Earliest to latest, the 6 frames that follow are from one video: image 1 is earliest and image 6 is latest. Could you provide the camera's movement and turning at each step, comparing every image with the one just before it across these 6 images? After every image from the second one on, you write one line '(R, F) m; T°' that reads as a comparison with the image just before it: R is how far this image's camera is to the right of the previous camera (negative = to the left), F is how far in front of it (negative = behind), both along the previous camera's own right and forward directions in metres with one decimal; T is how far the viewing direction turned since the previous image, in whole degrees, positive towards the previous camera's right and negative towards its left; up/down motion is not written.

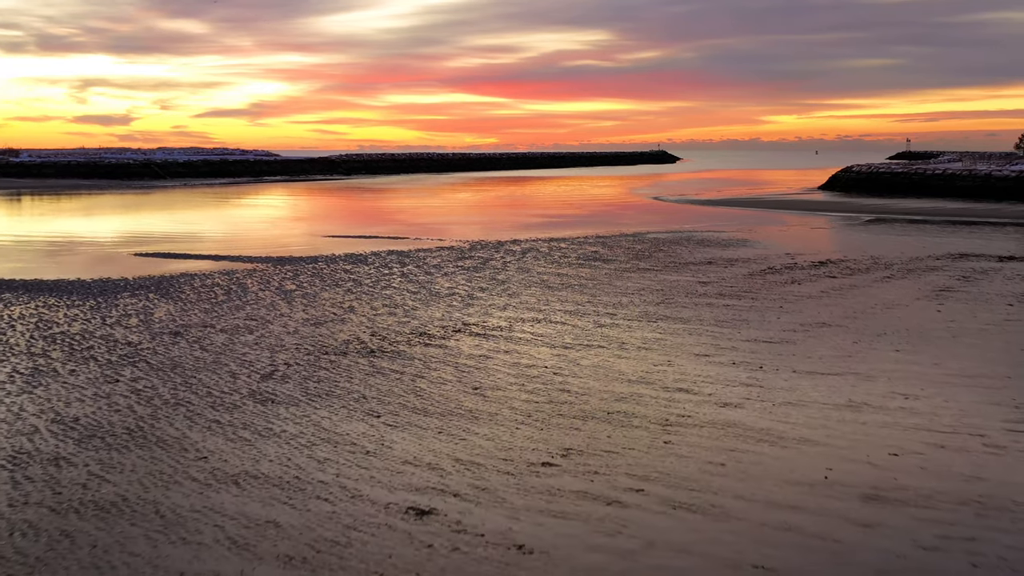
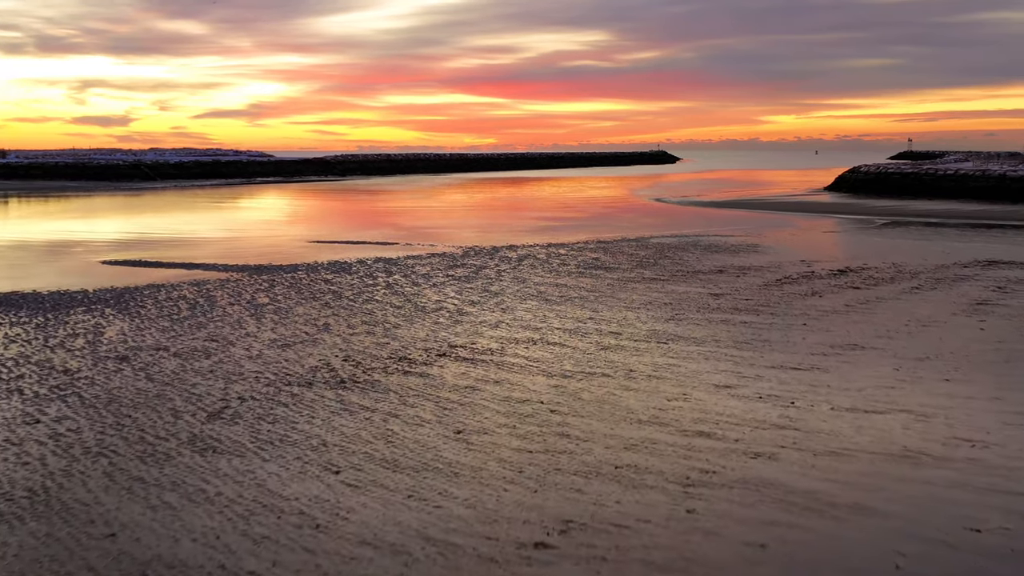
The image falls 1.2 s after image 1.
(+0.1, +1.1) m; 0°
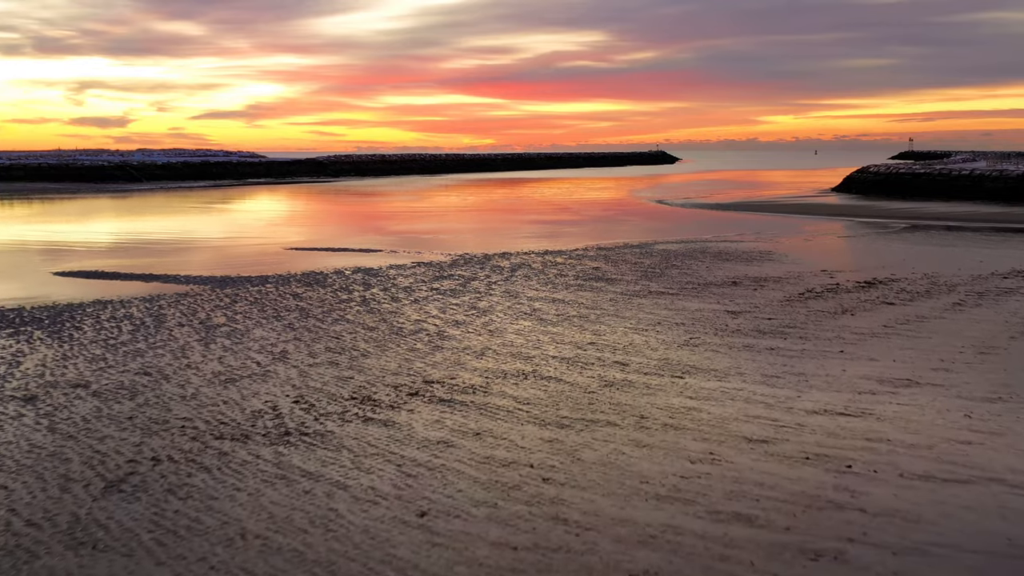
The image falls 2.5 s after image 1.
(+0.1, +1.4) m; 0°
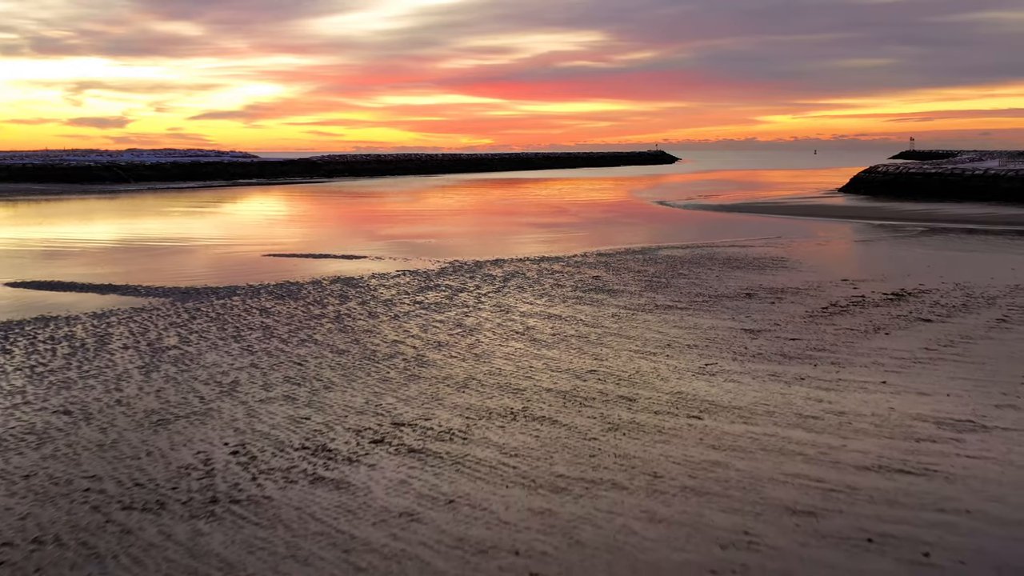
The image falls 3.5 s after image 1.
(+0.1, +1.2) m; 0°
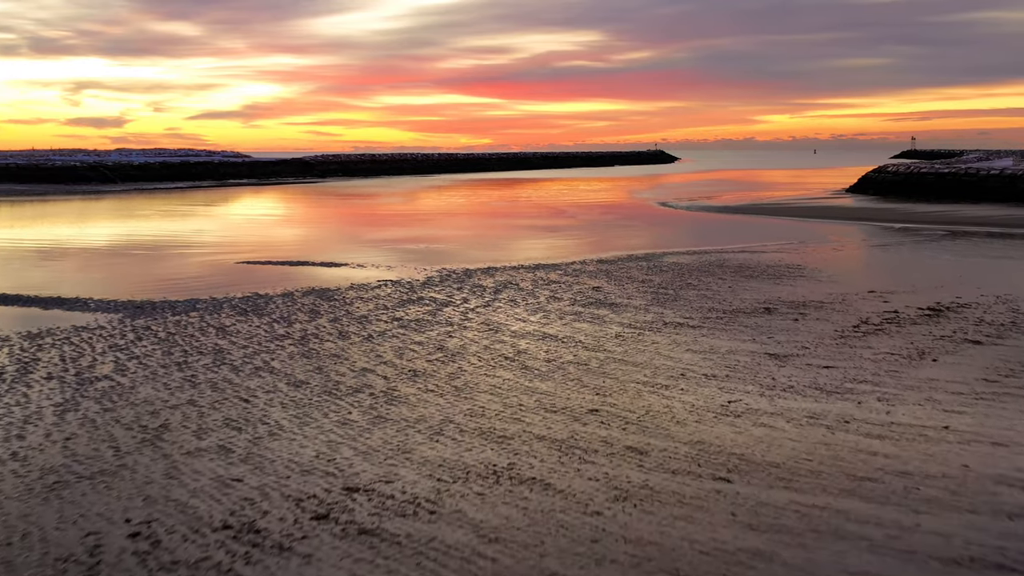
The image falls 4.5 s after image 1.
(+0.1, +1.2) m; 0°
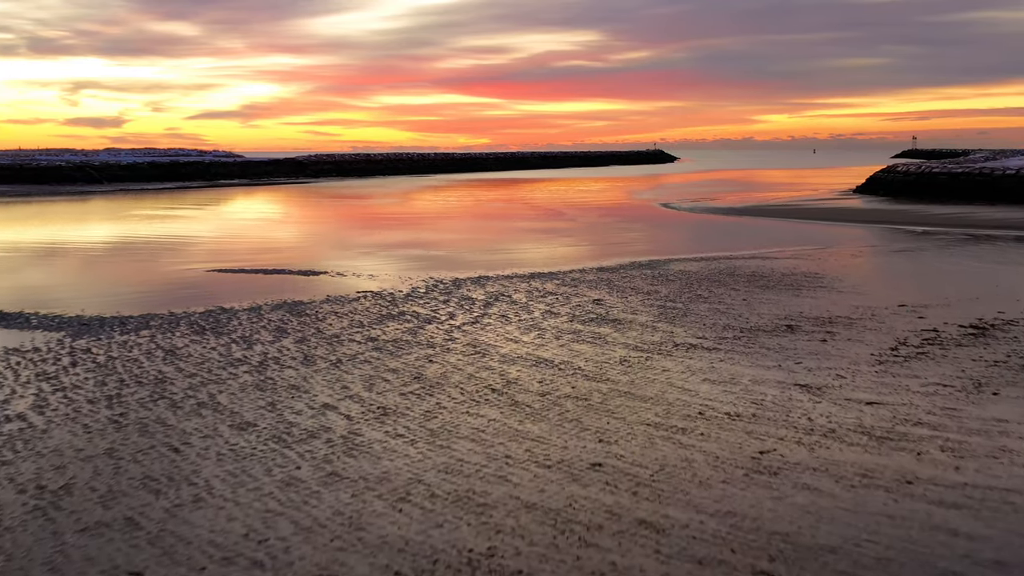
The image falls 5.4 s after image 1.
(+0.1, +1.2) m; 0°
